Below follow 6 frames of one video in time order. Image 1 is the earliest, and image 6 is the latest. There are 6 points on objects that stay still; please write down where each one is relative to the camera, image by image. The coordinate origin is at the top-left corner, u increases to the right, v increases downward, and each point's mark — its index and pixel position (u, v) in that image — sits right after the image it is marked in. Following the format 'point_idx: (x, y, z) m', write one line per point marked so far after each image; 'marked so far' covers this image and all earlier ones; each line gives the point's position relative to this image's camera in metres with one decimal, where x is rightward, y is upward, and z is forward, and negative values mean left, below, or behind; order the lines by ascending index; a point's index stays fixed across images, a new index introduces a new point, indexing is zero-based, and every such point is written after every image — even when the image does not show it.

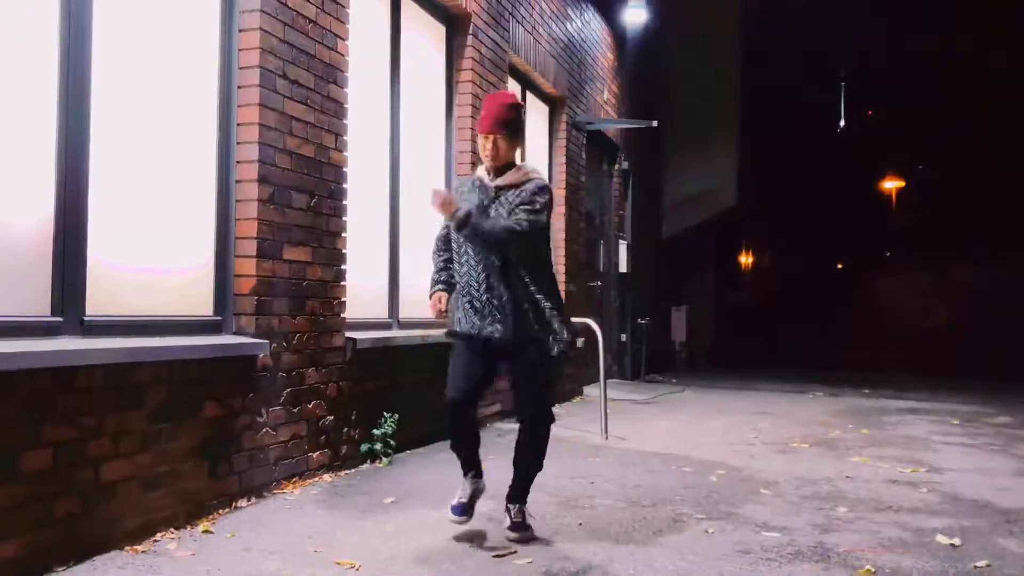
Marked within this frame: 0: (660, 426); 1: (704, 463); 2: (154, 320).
0: (+1.4, -1.3, +8.1) m
1: (+1.3, -1.2, +6.0) m
2: (-1.6, -0.2, +4.2) m
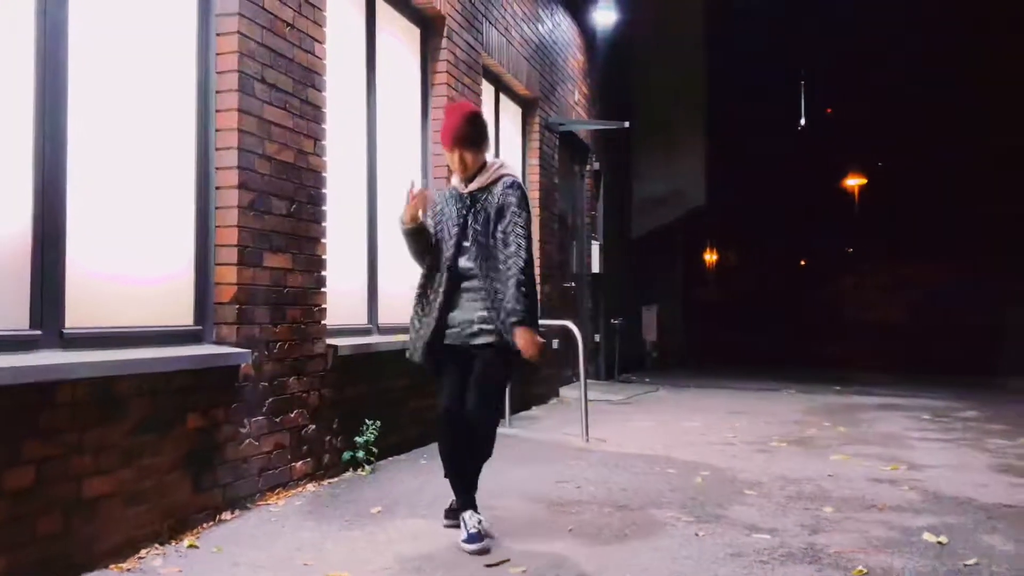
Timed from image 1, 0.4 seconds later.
0: (+1.2, -1.3, +8.2) m
1: (+1.2, -1.2, +6.0) m
2: (-1.7, -0.2, +4.1) m
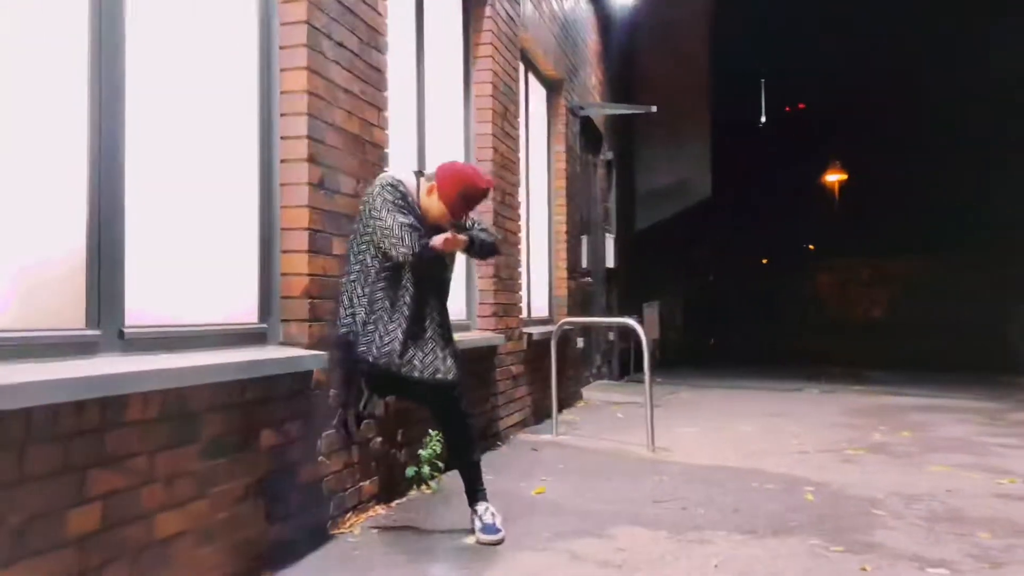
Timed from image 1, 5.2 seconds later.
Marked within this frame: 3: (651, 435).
0: (+1.5, -1.2, +7.6) m
1: (+1.6, -1.1, +5.4) m
2: (-1.2, -0.2, +3.3) m
3: (+1.0, -1.1, +6.6) m
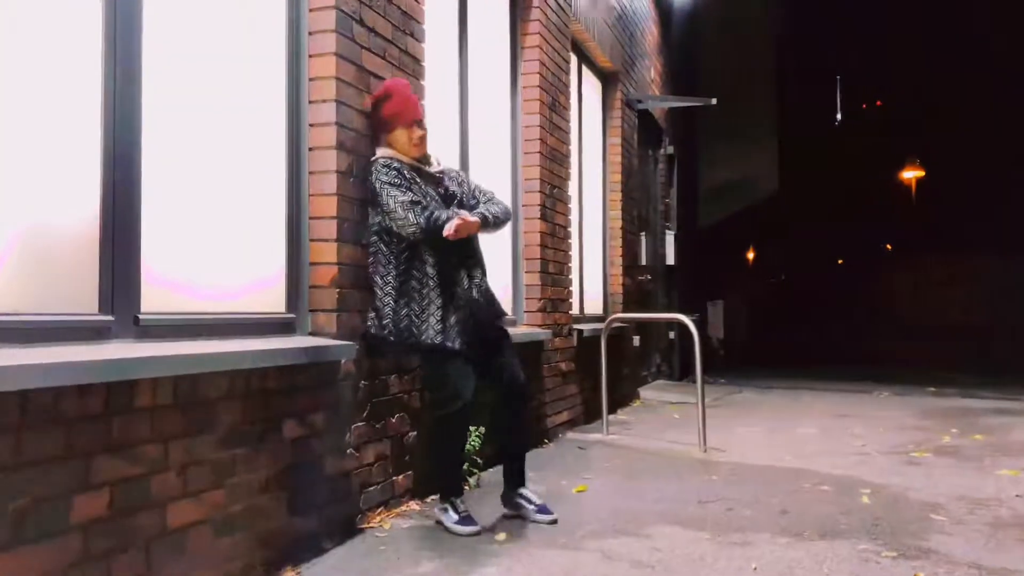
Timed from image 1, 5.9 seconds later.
0: (+1.9, -1.2, +7.3) m
1: (+1.9, -1.1, +5.2) m
2: (-1.1, -0.1, +3.3) m
3: (+1.3, -1.0, +6.4) m
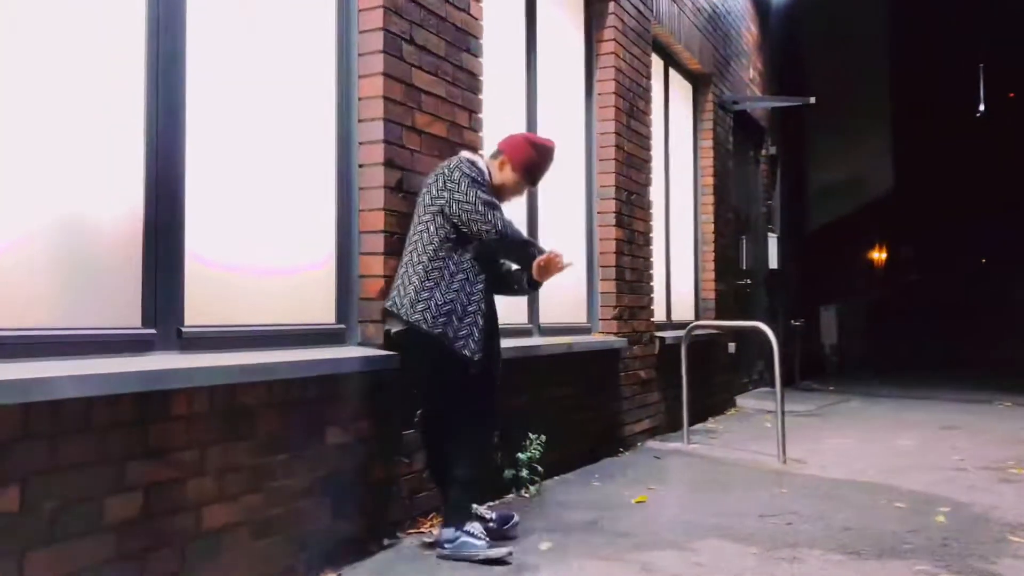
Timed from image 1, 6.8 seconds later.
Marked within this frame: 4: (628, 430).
0: (+2.6, -1.2, +7.0) m
1: (+2.2, -1.1, +4.9) m
2: (-0.9, -0.2, +3.5) m
3: (+1.9, -1.1, +6.2) m
4: (+0.8, -1.0, +6.5) m
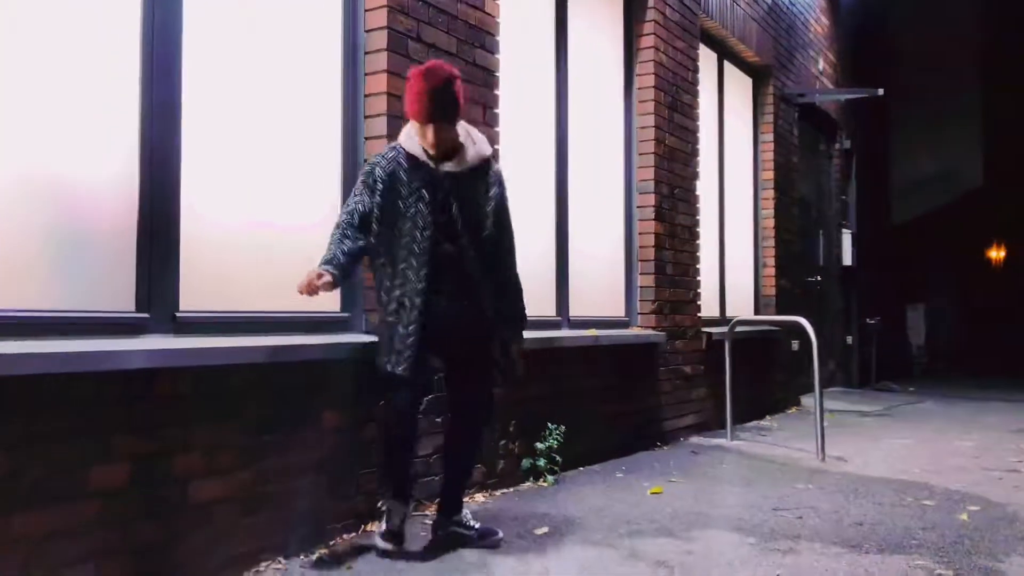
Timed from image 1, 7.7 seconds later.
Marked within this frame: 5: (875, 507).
0: (+2.9, -1.2, +6.8) m
1: (+2.3, -1.1, +4.7) m
2: (-1.0, -0.1, +3.7) m
3: (+2.1, -1.0, +6.1) m
4: (+1.1, -1.0, +6.5) m
5: (+1.8, -1.1, +4.4) m
